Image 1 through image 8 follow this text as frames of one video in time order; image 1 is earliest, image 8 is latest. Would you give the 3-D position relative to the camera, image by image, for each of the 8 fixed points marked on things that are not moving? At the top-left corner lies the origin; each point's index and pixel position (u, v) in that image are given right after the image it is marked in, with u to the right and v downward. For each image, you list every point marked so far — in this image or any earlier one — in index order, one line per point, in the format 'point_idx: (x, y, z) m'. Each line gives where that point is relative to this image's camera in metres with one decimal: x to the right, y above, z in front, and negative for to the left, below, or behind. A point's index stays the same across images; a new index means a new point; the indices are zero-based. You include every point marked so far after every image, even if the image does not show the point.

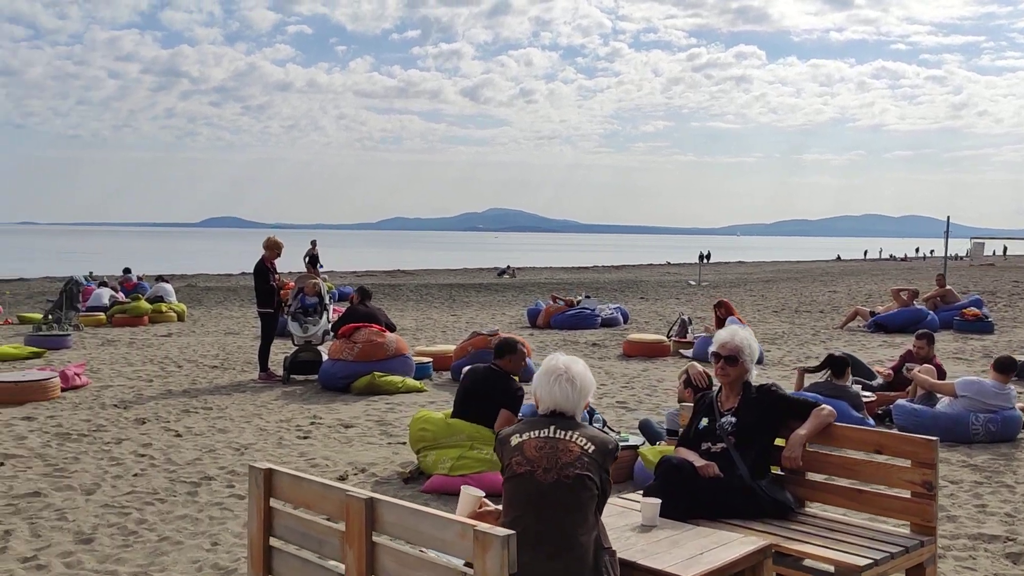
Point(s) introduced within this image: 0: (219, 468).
0: (-2.0, -1.2, +6.3) m
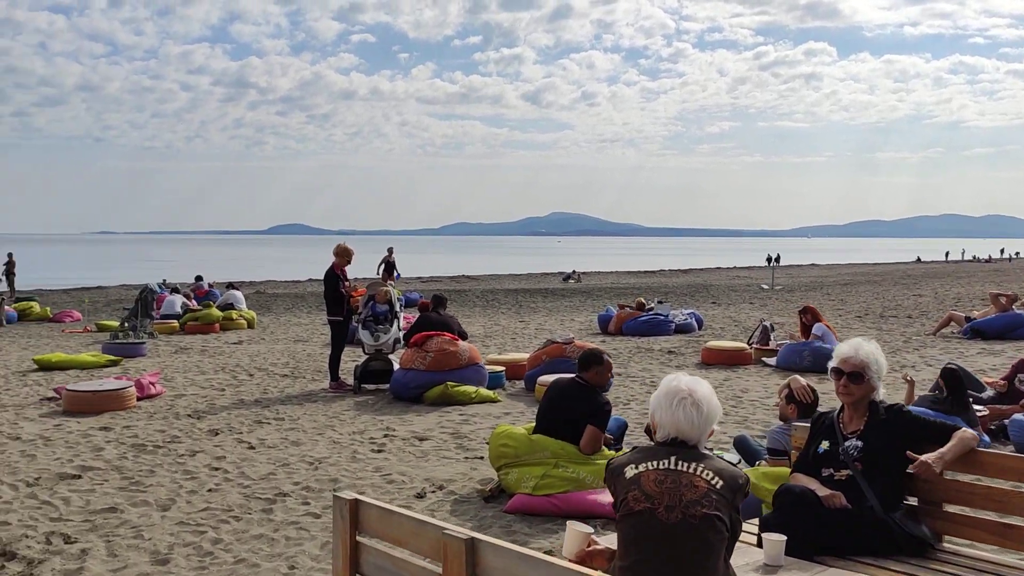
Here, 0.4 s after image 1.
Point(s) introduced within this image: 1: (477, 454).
0: (-1.4, -1.3, +6.1) m
1: (-0.3, -1.3, +7.0) m
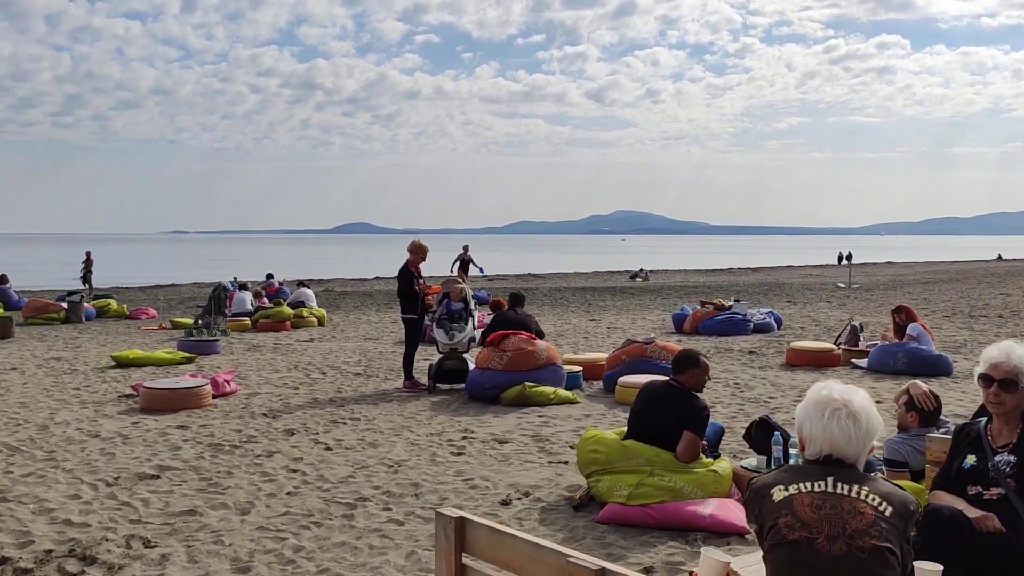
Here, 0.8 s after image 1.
0: (-0.9, -1.3, +5.9) m
1: (+0.4, -1.2, +6.8) m
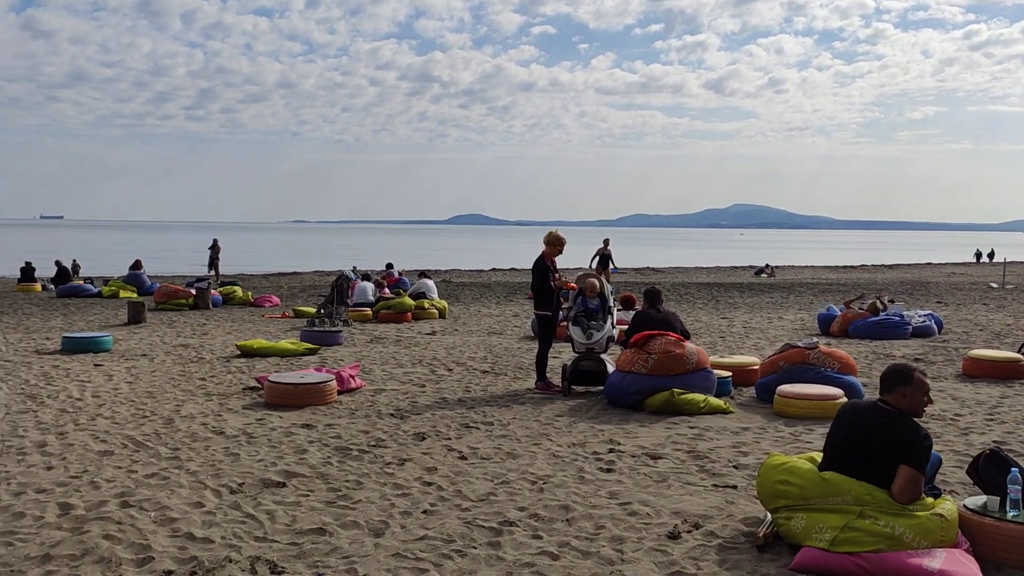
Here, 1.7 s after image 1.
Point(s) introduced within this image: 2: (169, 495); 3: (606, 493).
0: (0.0, -1.2, +5.2) m
1: (+1.4, -1.2, +5.9) m
2: (-2.0, -1.2, +5.3) m
3: (+0.6, -1.2, +5.6) m
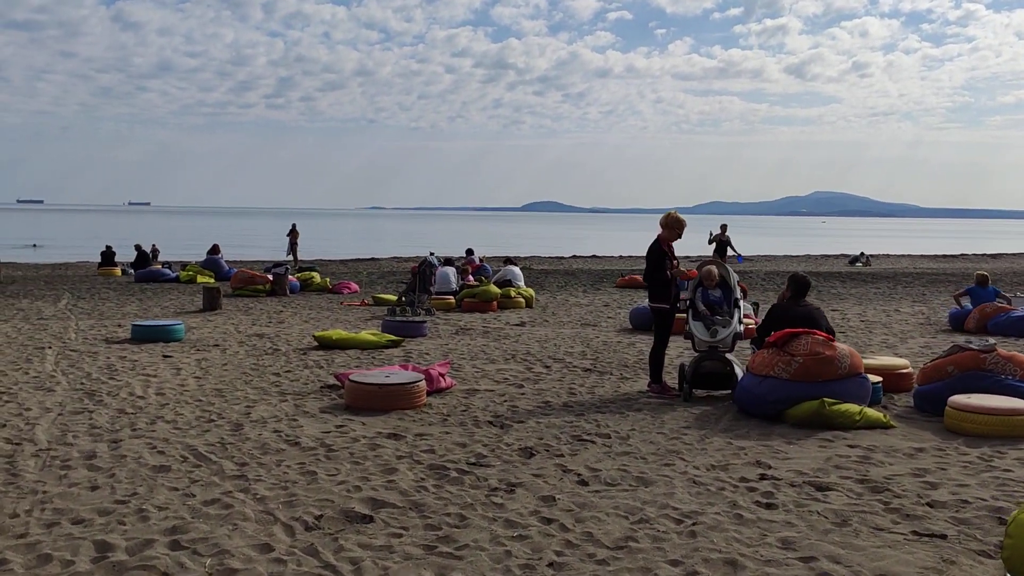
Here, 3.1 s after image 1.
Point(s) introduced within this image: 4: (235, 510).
0: (+0.7, -1.2, +4.0) m
1: (+2.1, -1.2, +4.6) m
2: (-1.3, -1.1, +4.2) m
3: (+1.3, -1.2, +4.4) m
4: (-1.4, -1.1, +4.5) m
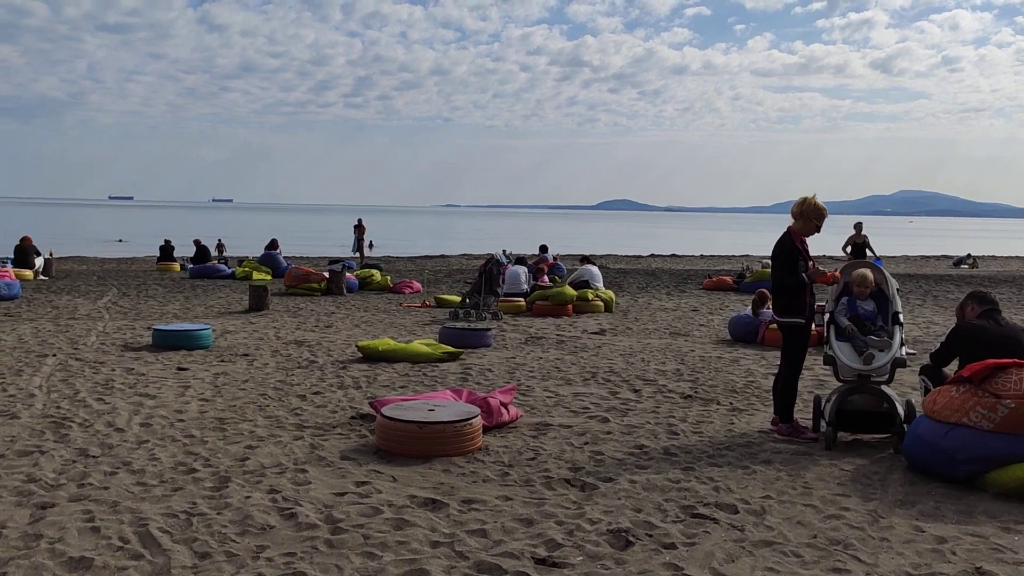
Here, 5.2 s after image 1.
0: (+0.9, -1.3, +2.1) m
1: (+2.3, -1.3, +2.6) m
2: (-1.0, -1.2, +2.5) m
3: (+1.5, -1.3, +2.4) m
4: (-1.1, -1.1, +2.8) m
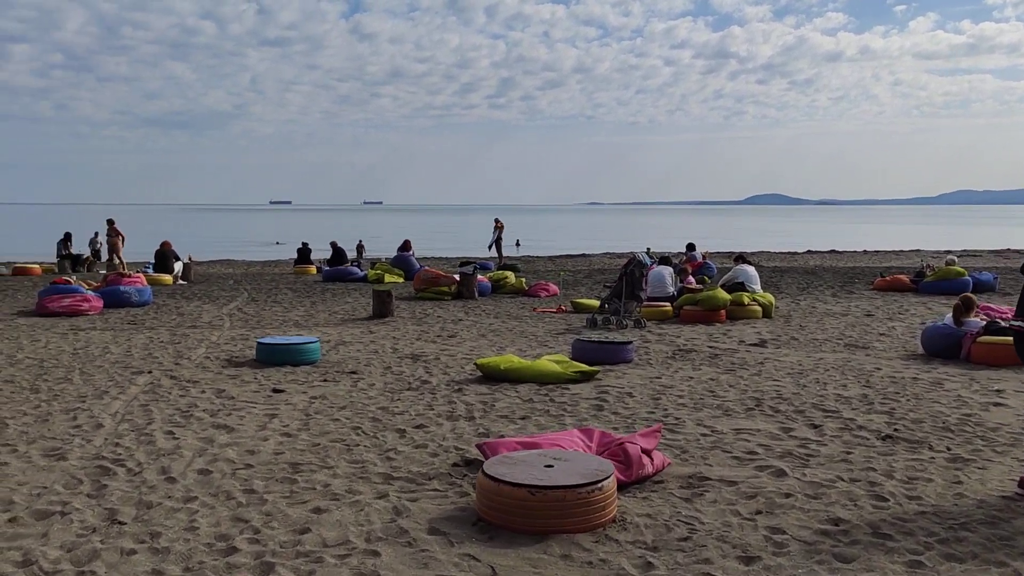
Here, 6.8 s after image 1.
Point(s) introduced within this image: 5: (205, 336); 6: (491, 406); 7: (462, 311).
0: (+1.0, -1.3, +0.5) m
1: (+2.5, -1.3, +0.7) m
2: (-0.9, -1.2, +1.2) m
3: (+1.6, -1.3, +0.7) m
4: (-0.9, -1.2, +1.5) m
5: (-3.9, -0.6, +11.7) m
6: (-0.1, -0.9, +7.0) m
7: (-0.8, -0.4, +14.4) m
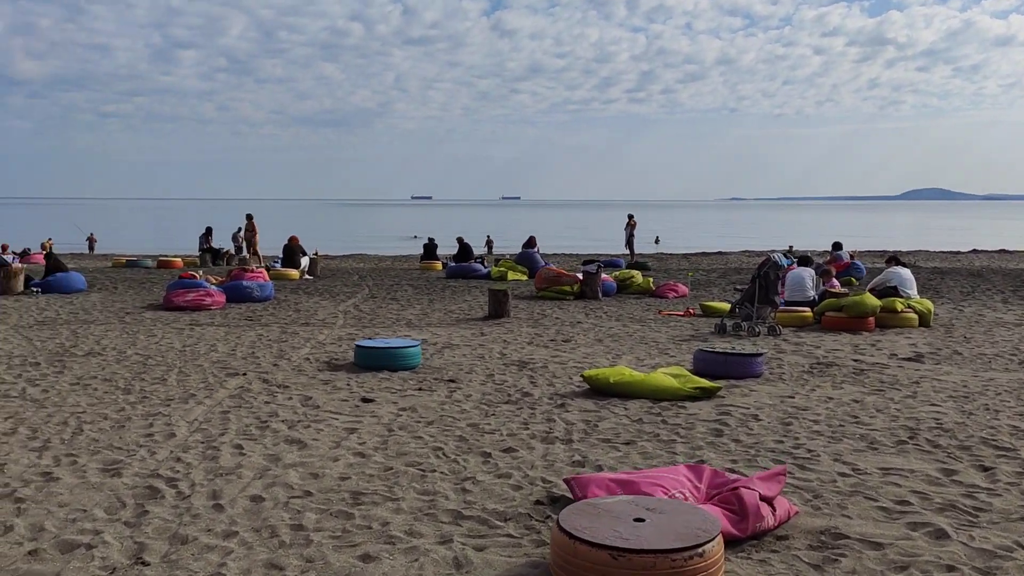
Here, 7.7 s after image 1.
0: (+0.8, -1.4, -0.4) m
1: (+2.2, -1.4, -0.4) m
2: (-1.0, -1.3, +0.5) m
3: (+1.4, -1.4, -0.3) m
4: (-1.0, -1.3, +0.9) m
5: (-2.4, -0.6, +11.4) m
6: (+0.6, -0.9, +6.2) m
7: (+1.0, -0.4, +13.7) m
